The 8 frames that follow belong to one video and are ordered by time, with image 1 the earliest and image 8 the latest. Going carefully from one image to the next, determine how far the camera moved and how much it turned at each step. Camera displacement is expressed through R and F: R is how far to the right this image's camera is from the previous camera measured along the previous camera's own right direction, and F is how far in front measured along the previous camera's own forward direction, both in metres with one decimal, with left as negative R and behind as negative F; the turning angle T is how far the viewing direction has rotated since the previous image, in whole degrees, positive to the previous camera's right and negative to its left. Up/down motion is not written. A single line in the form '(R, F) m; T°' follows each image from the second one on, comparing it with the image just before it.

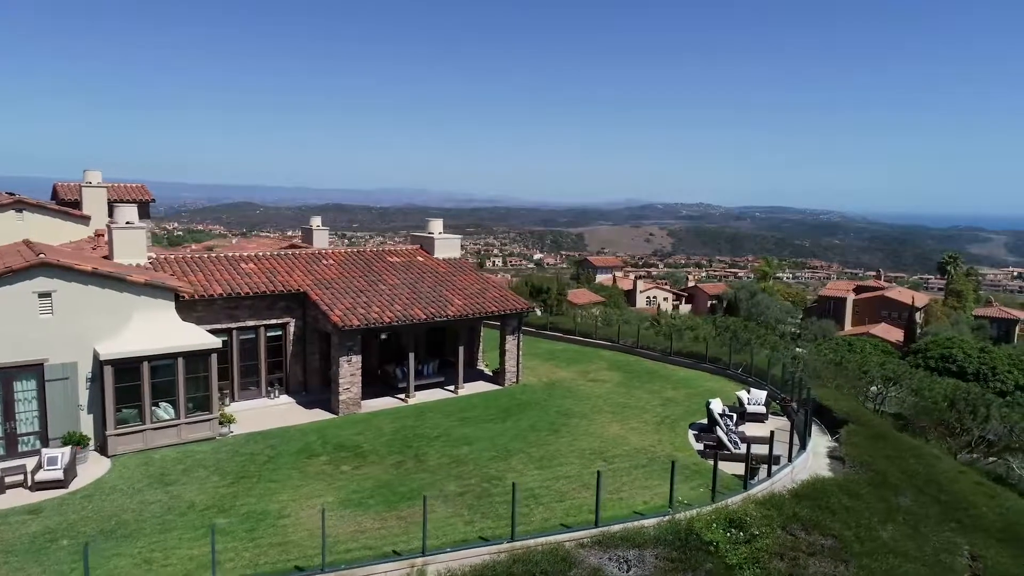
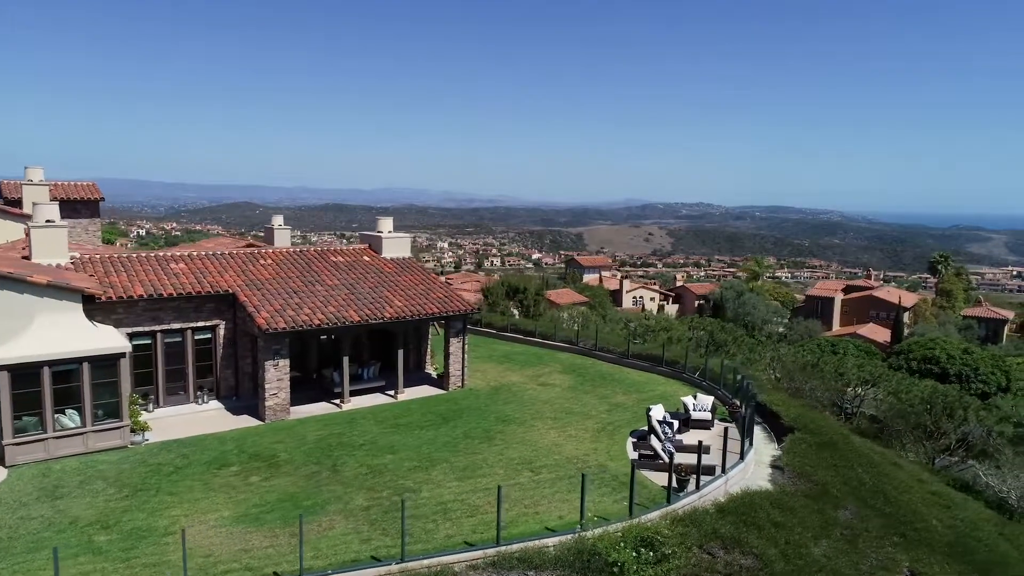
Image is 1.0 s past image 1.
(+1.4, +0.7) m; 0°
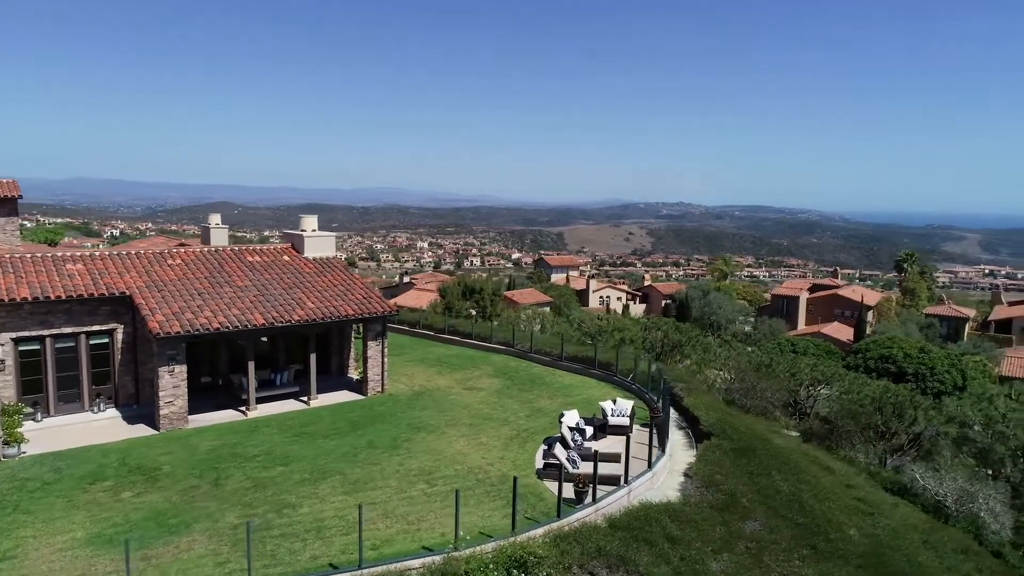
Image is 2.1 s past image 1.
(+1.5, +0.7) m; +1°
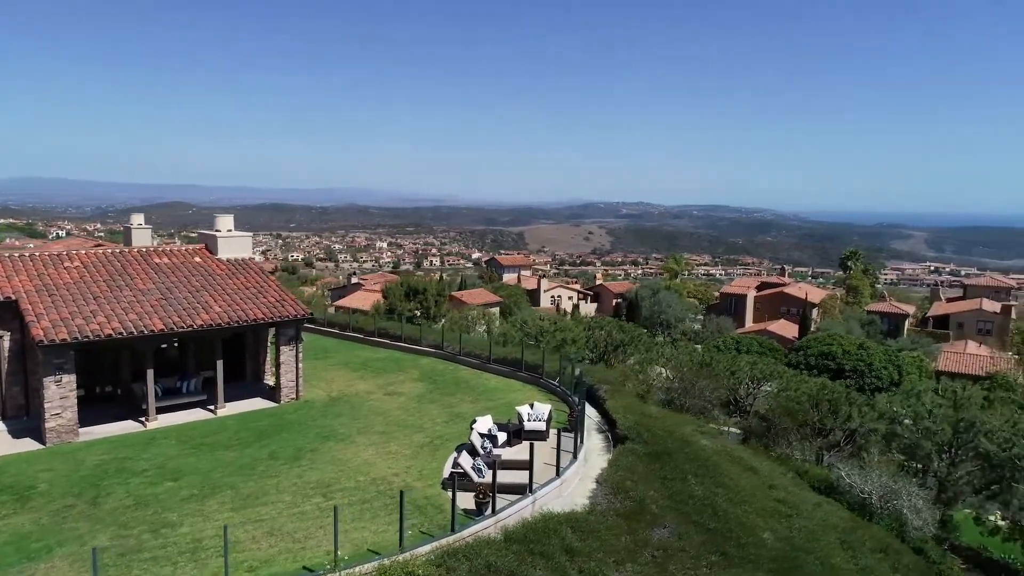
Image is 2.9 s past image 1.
(+1.0, +0.5) m; +3°
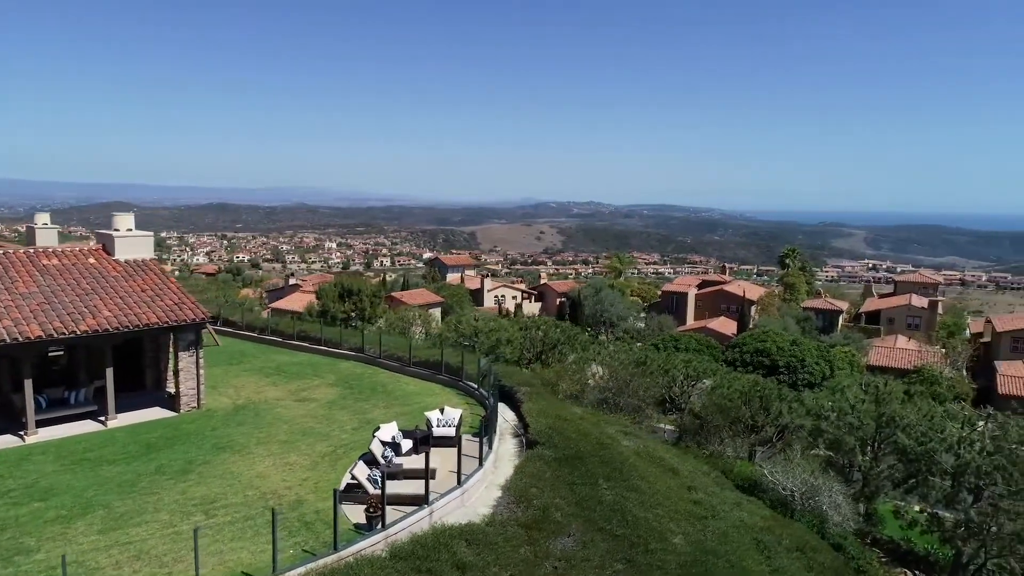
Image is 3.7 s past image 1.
(+0.9, +0.5) m; +4°
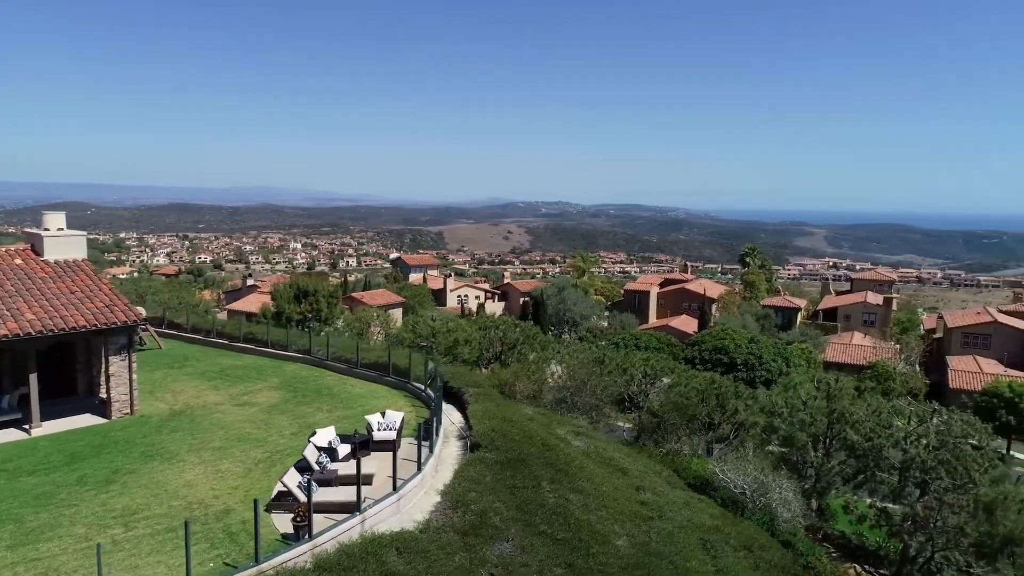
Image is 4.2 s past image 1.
(+0.5, +0.3) m; +3°
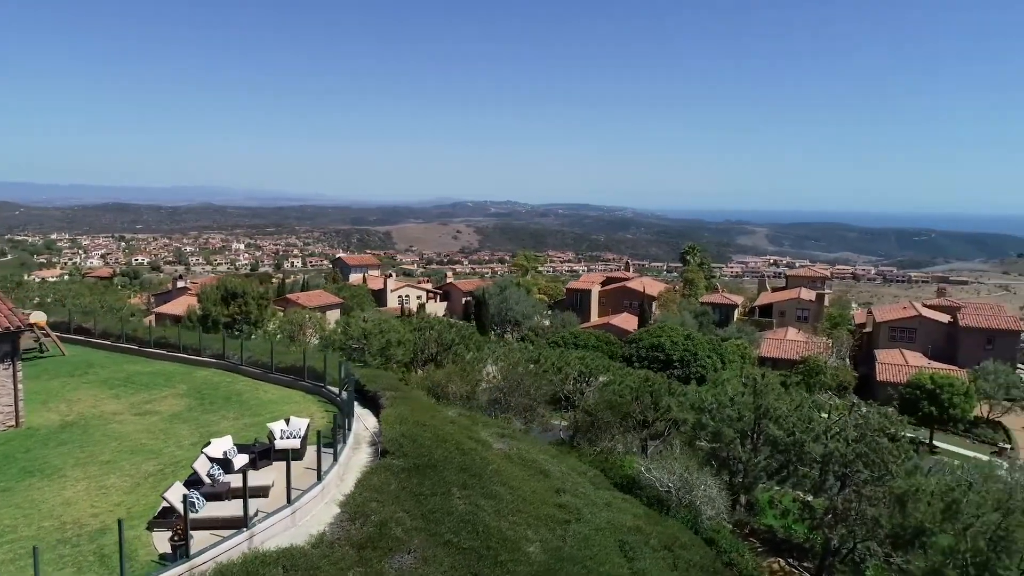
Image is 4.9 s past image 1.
(+0.7, +0.4) m; +4°
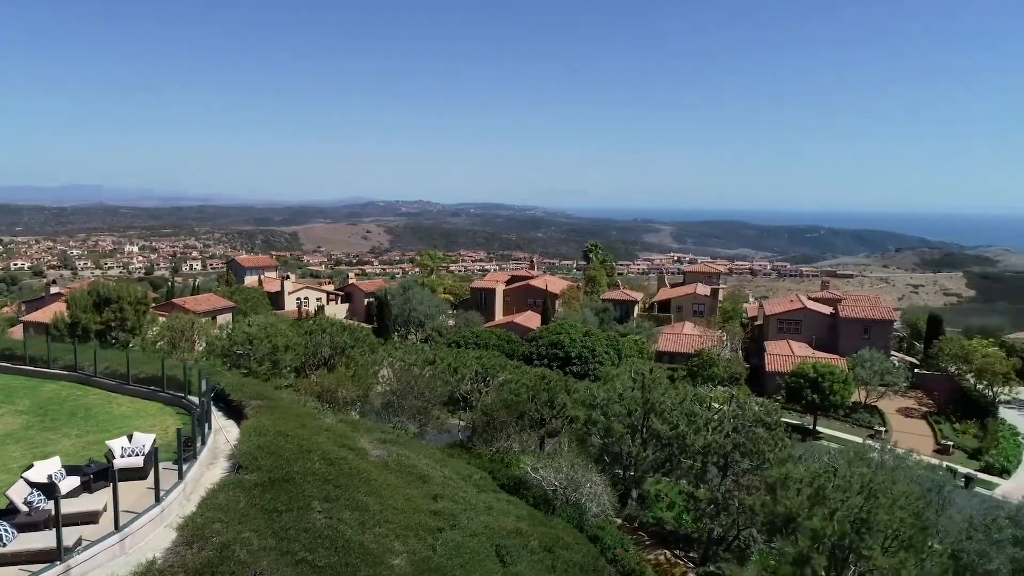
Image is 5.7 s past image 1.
(+0.8, +0.4) m; +7°
